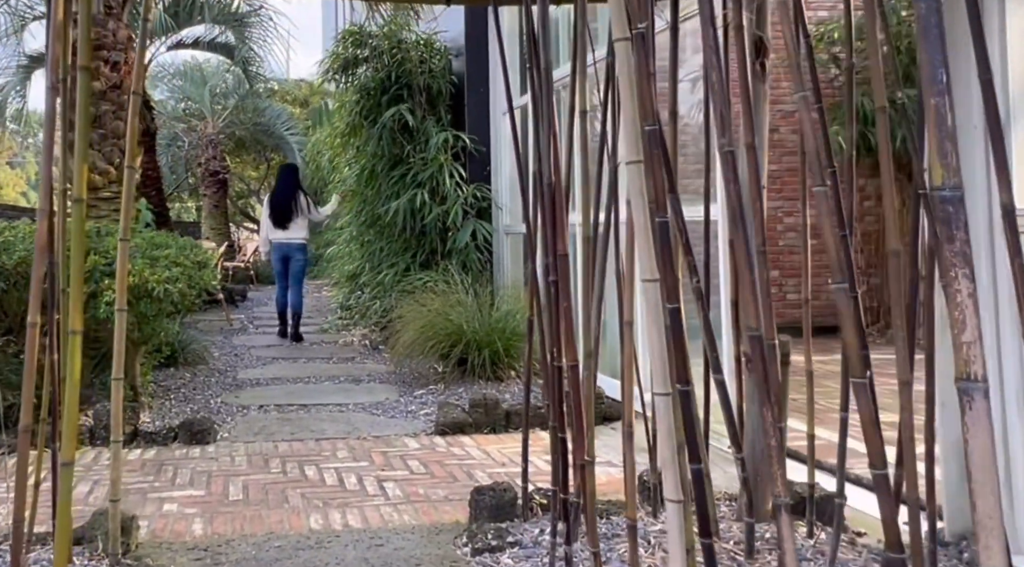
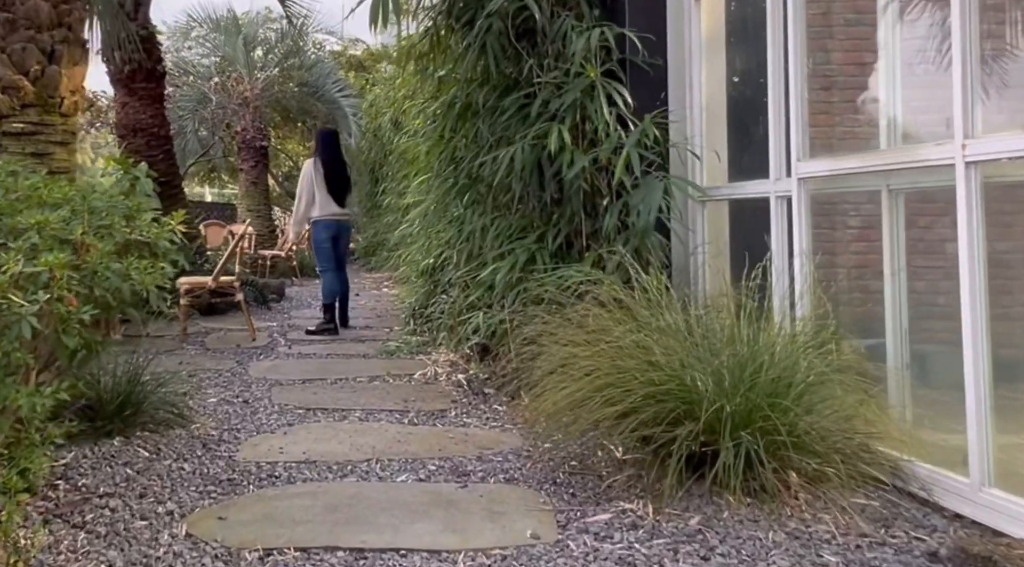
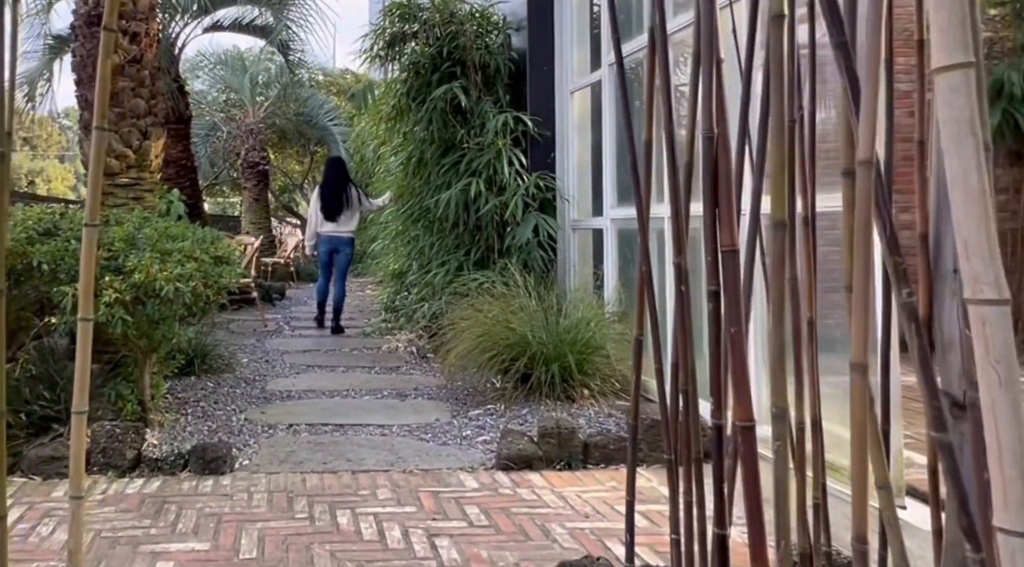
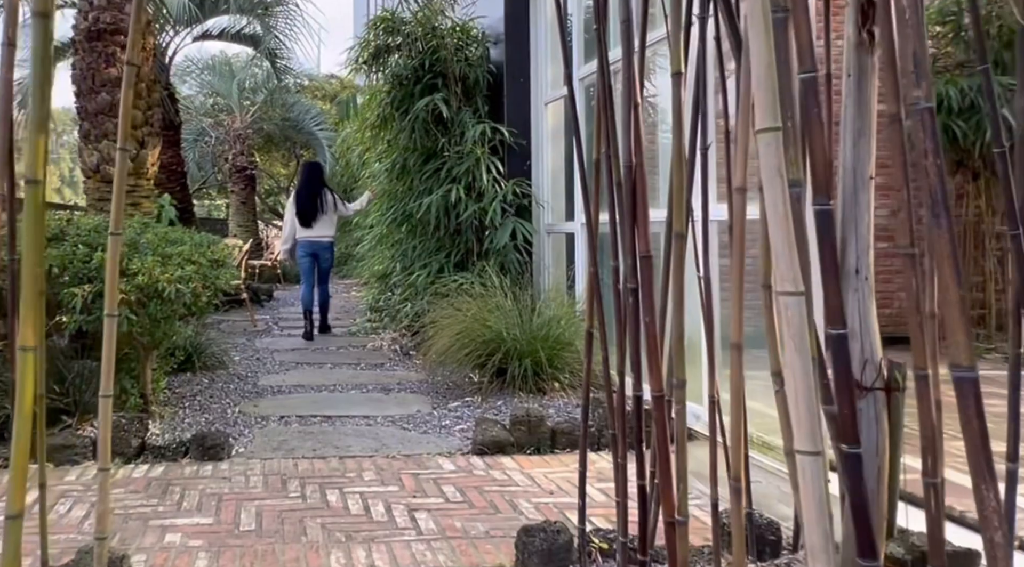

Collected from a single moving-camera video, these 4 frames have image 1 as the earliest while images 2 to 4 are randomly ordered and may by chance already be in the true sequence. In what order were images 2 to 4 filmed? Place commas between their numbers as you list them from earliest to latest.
4, 3, 2
